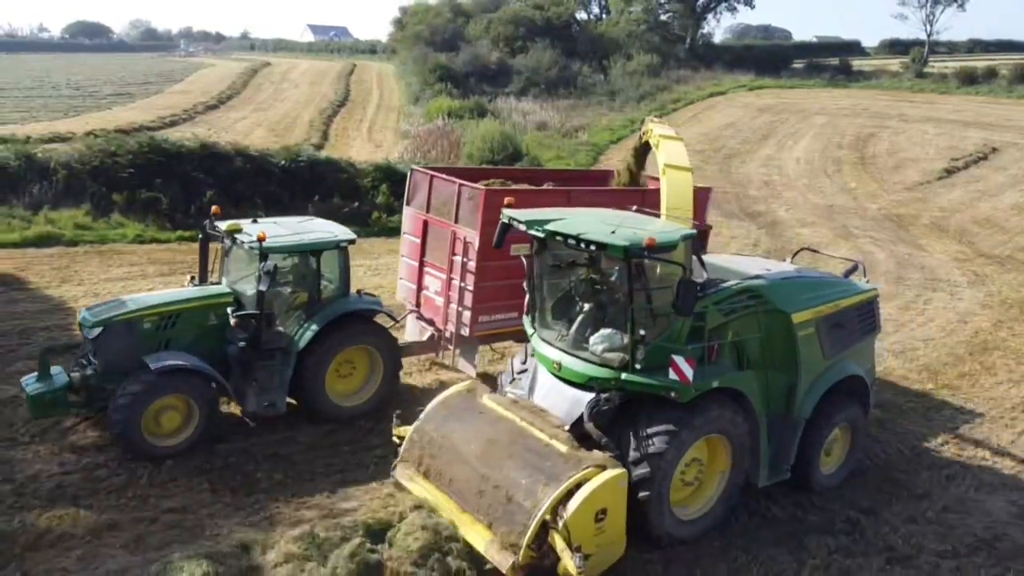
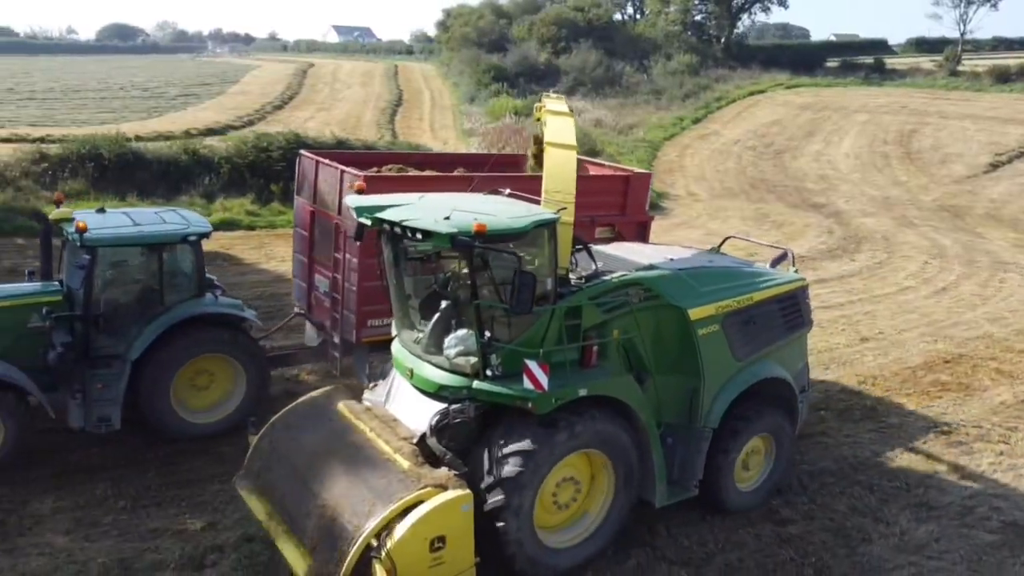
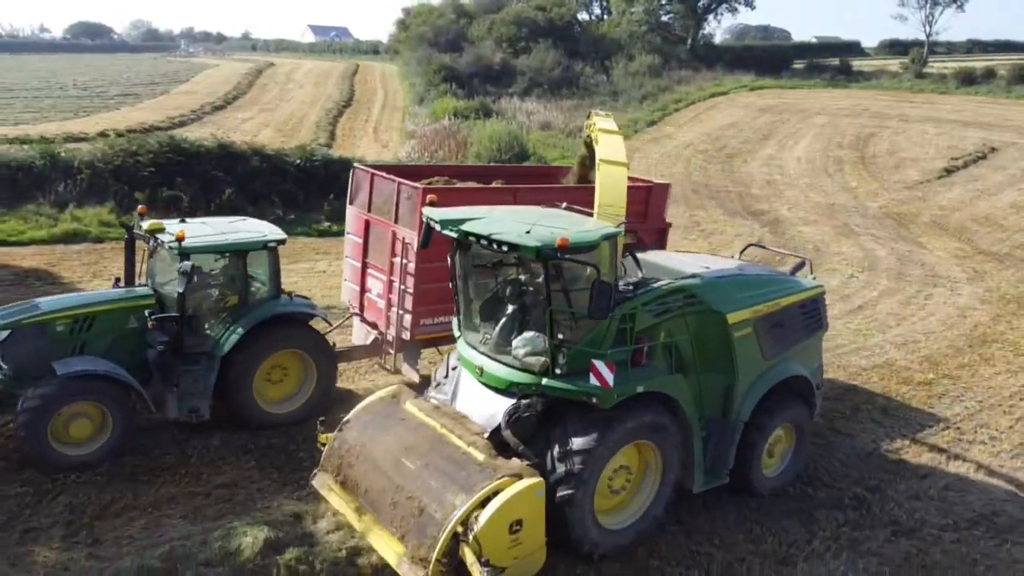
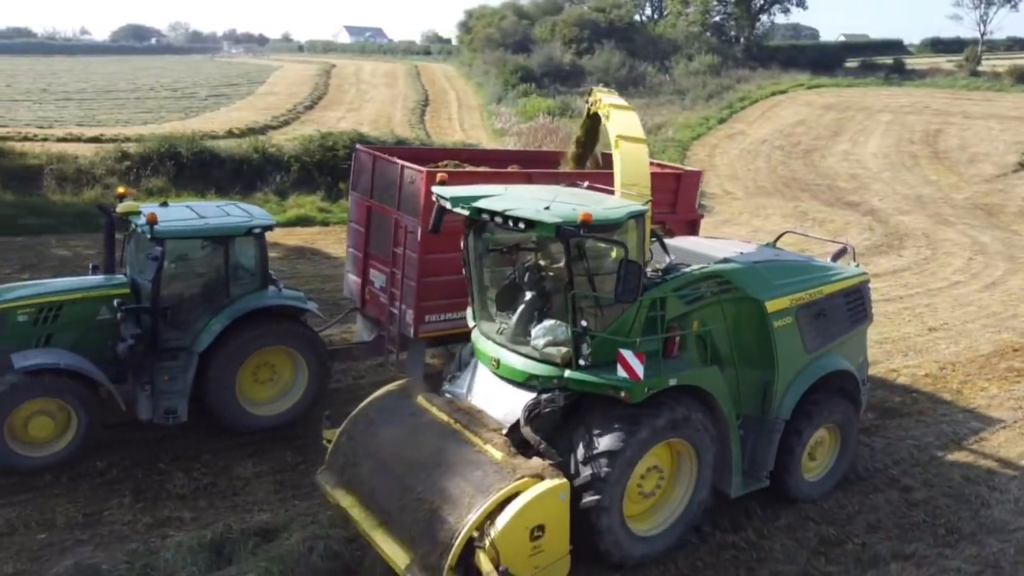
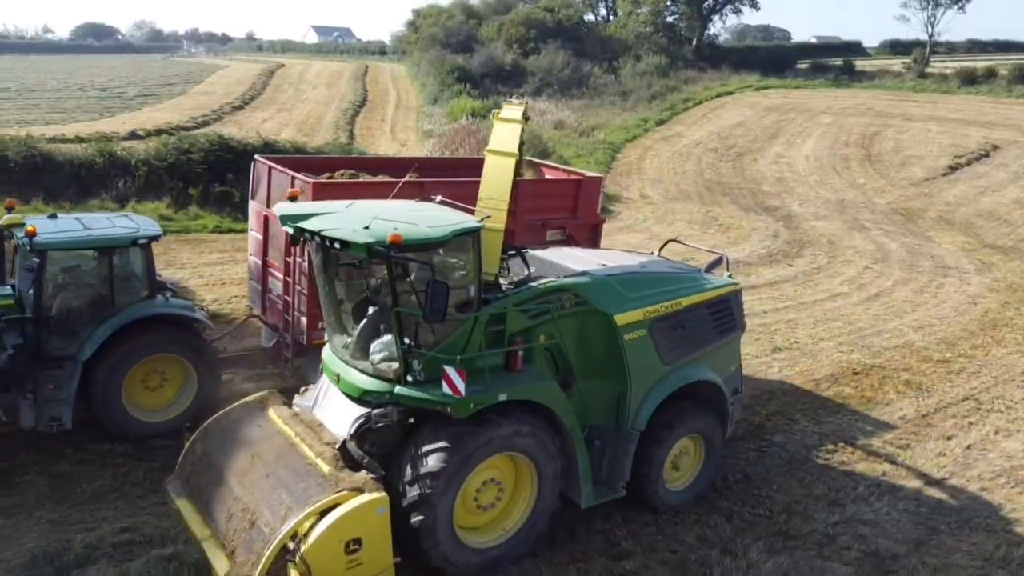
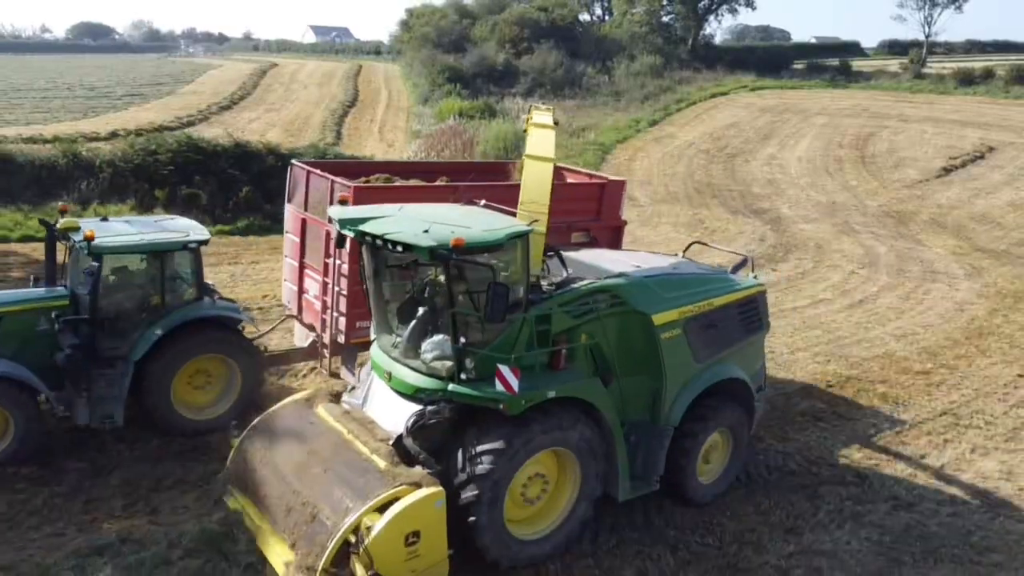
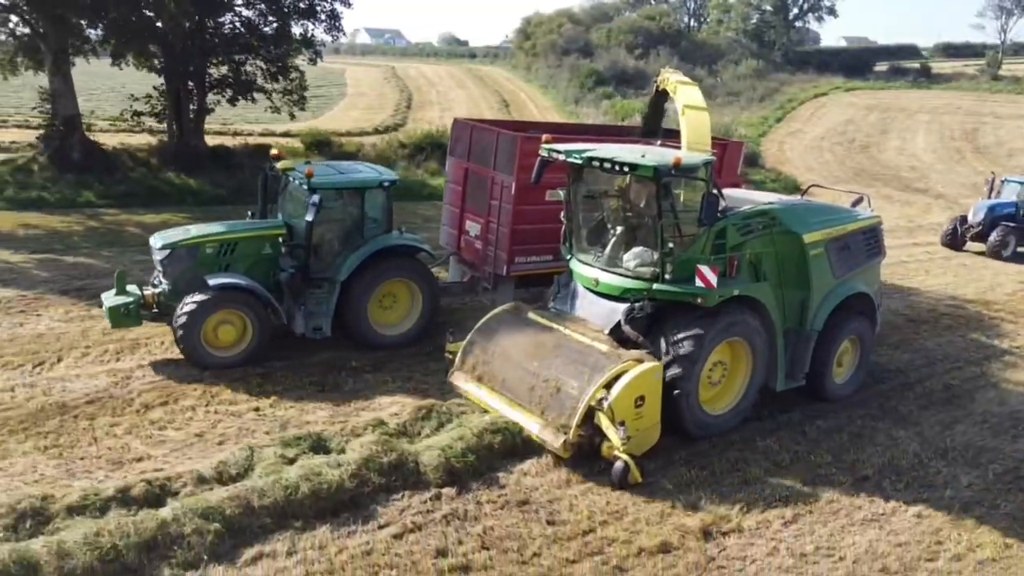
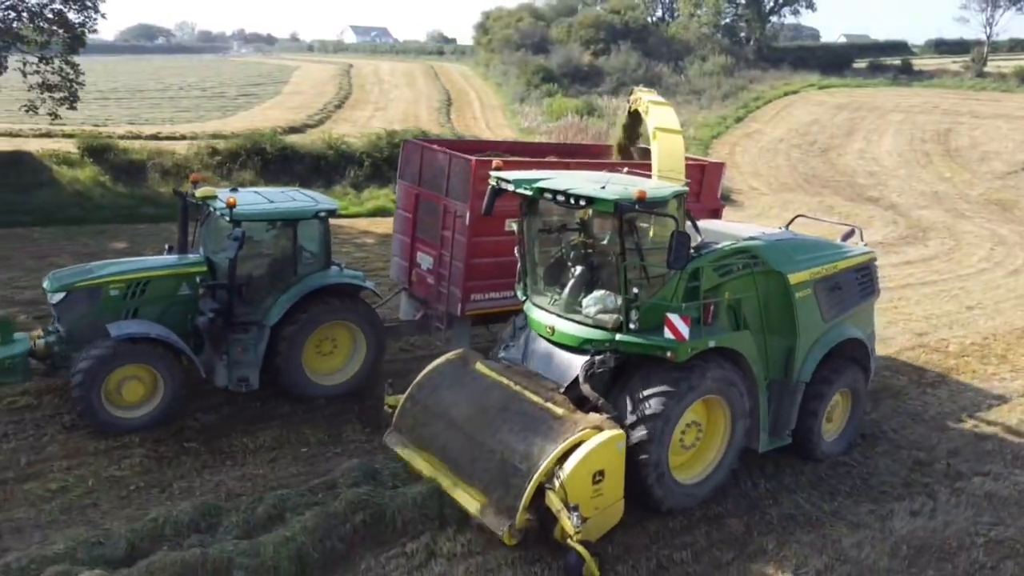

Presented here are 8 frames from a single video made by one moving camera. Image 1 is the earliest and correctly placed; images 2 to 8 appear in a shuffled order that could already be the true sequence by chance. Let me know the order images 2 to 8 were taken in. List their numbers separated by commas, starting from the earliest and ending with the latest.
3, 6, 5, 2, 4, 8, 7
